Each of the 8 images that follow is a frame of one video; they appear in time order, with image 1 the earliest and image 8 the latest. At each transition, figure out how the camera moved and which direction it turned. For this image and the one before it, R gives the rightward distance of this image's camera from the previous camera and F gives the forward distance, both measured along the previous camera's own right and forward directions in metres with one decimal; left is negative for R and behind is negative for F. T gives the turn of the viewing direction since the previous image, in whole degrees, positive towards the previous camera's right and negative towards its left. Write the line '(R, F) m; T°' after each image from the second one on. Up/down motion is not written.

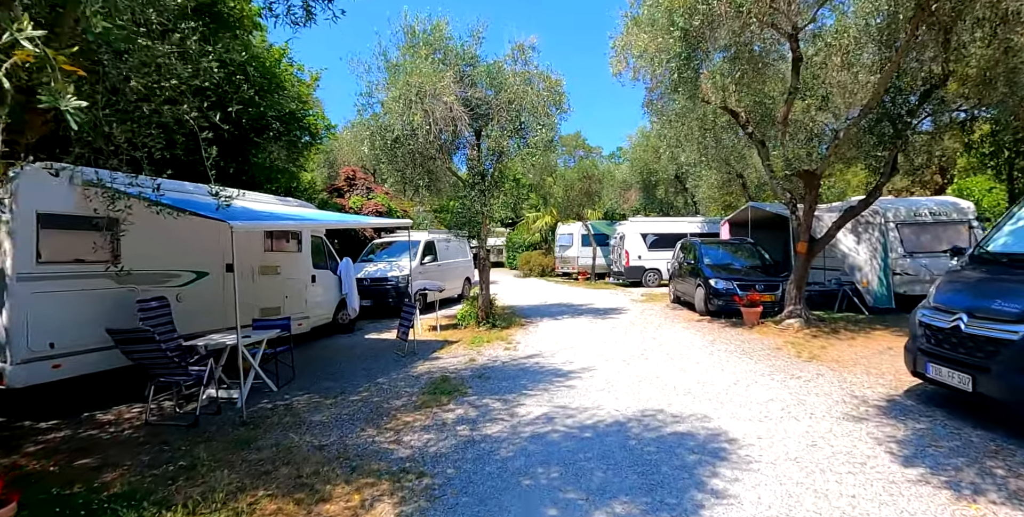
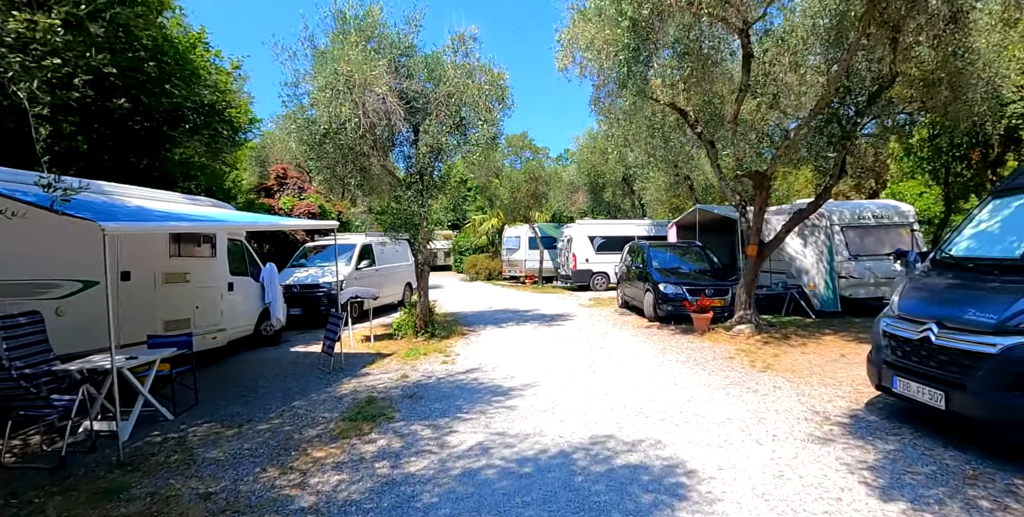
(+0.2, +0.8) m; +6°
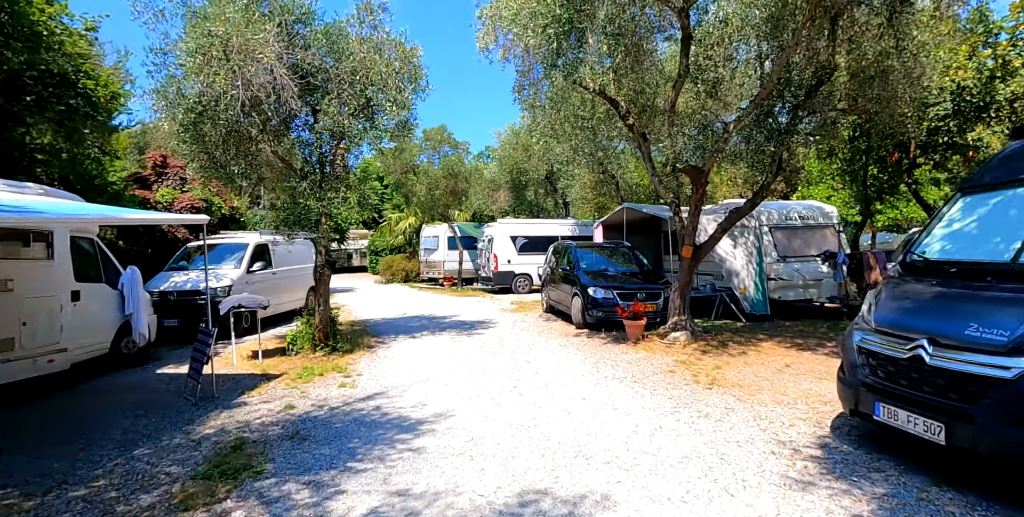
(+0.1, +1.2) m; +9°
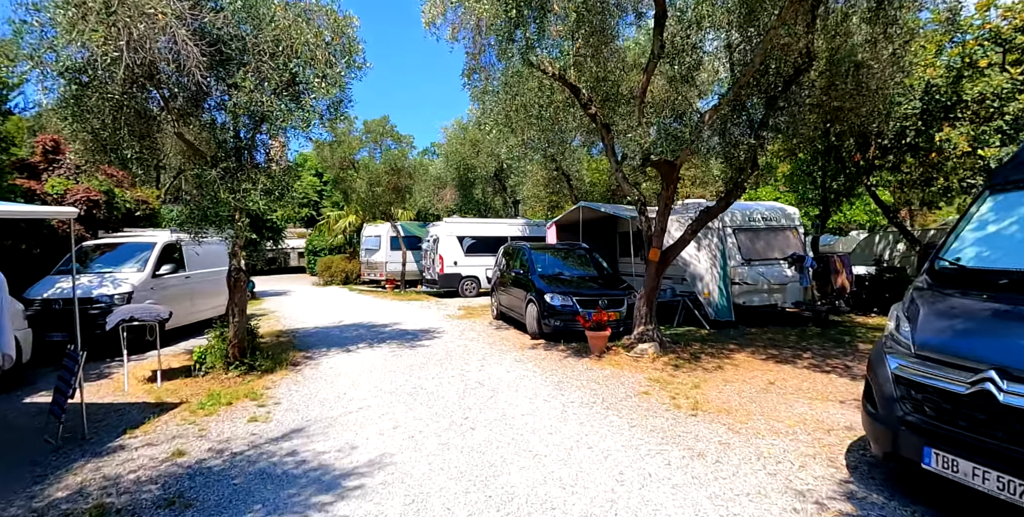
(-0.1, +1.0) m; +6°
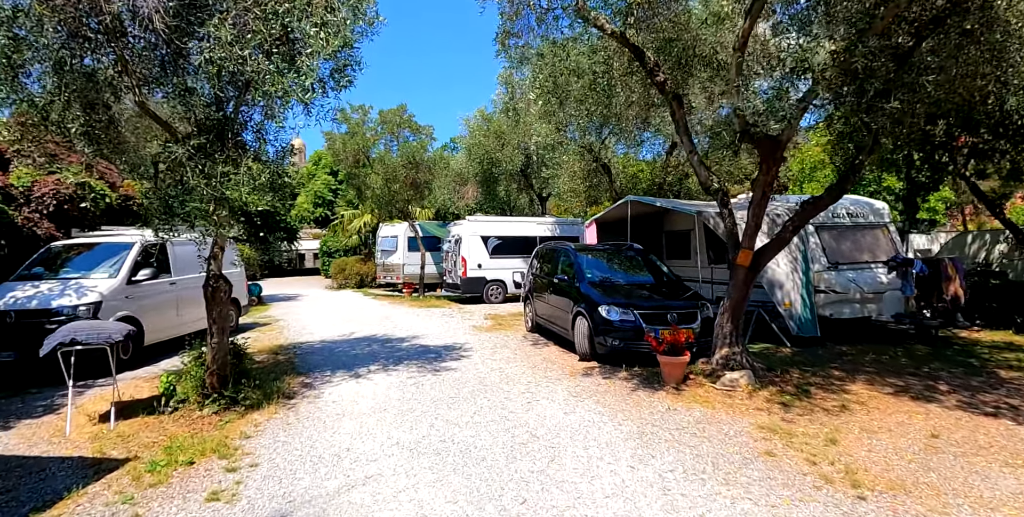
(-0.4, +1.5) m; -2°
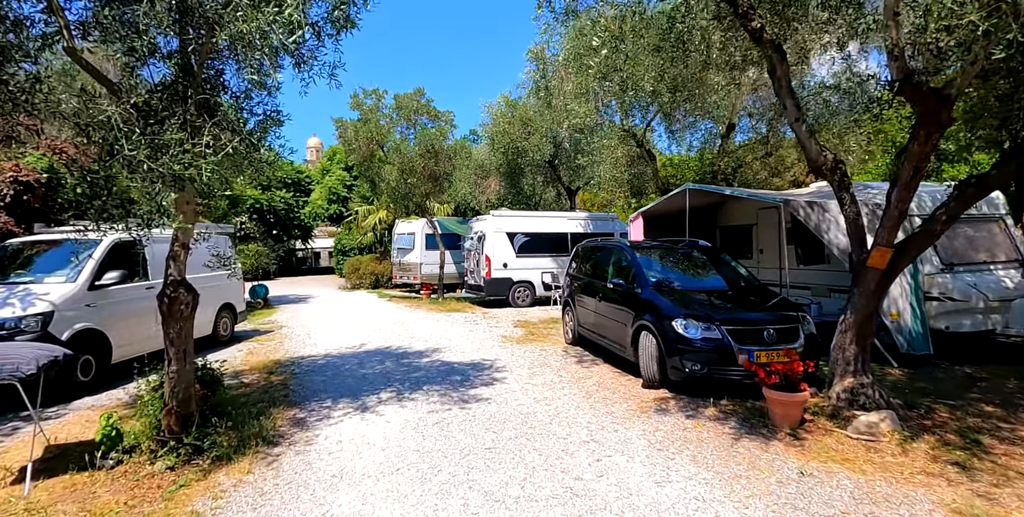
(-0.3, +1.4) m; -2°
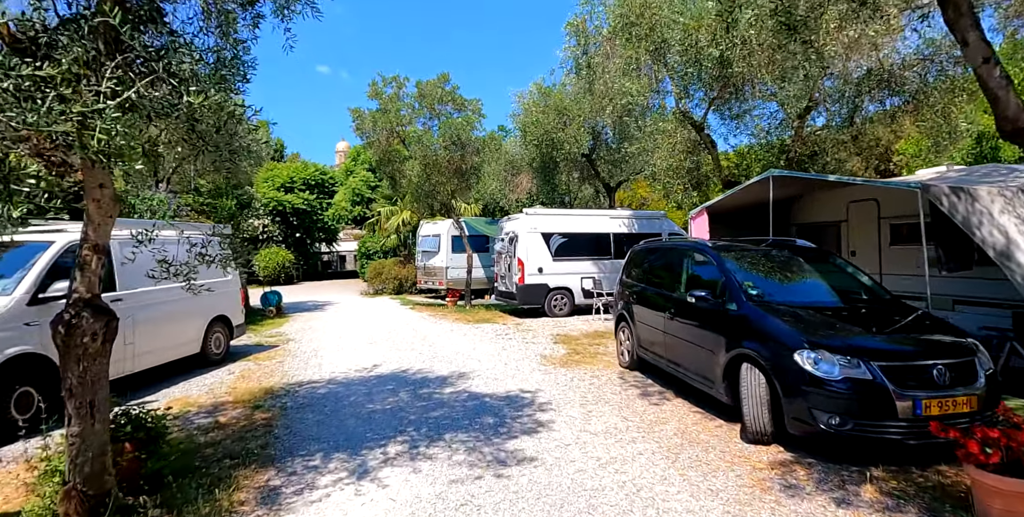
(-0.2, +1.4) m; -3°
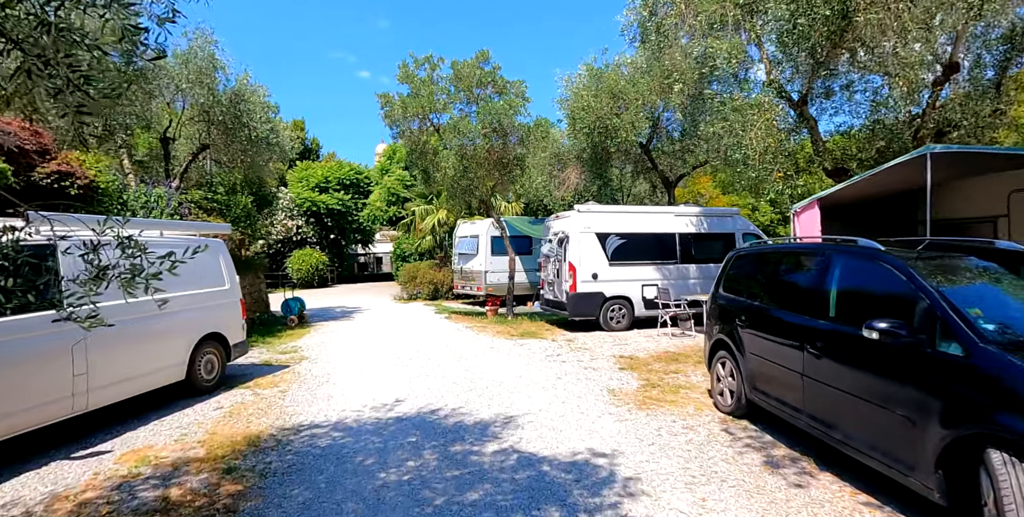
(-0.2, +1.5) m; -4°
